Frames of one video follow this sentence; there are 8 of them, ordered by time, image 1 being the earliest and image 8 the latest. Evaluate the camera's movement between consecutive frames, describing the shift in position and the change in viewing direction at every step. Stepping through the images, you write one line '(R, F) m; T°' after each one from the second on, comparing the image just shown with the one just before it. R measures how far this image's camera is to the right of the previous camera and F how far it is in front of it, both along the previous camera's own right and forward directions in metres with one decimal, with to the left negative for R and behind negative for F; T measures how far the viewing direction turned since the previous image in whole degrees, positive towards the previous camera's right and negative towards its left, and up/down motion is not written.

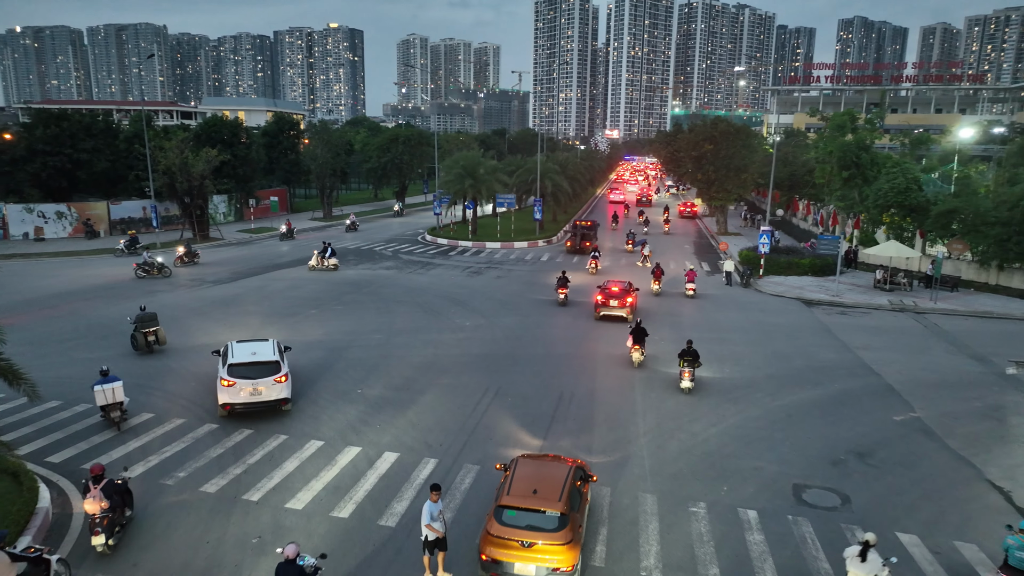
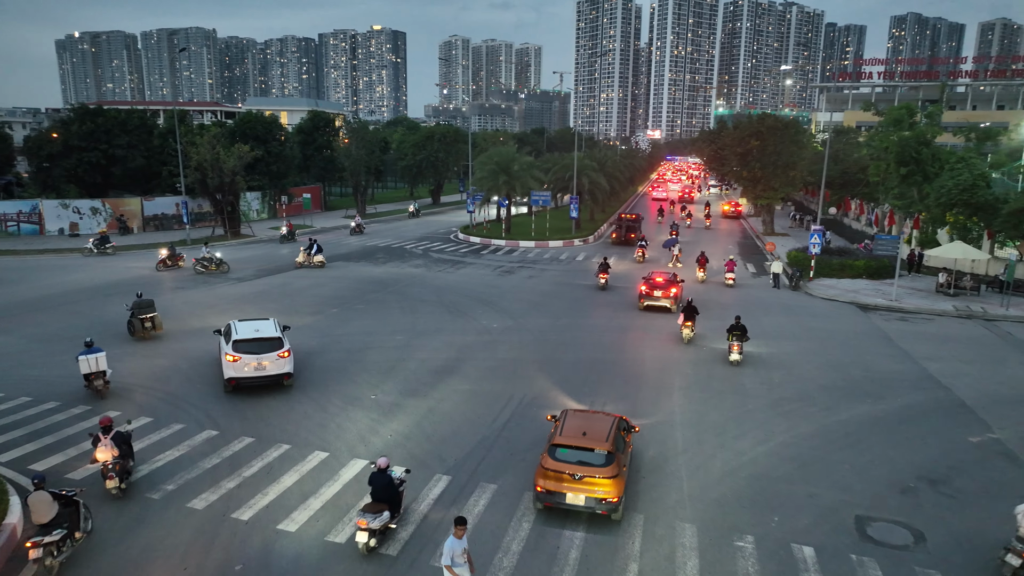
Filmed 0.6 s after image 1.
(+0.3, +1.3) m; -3°
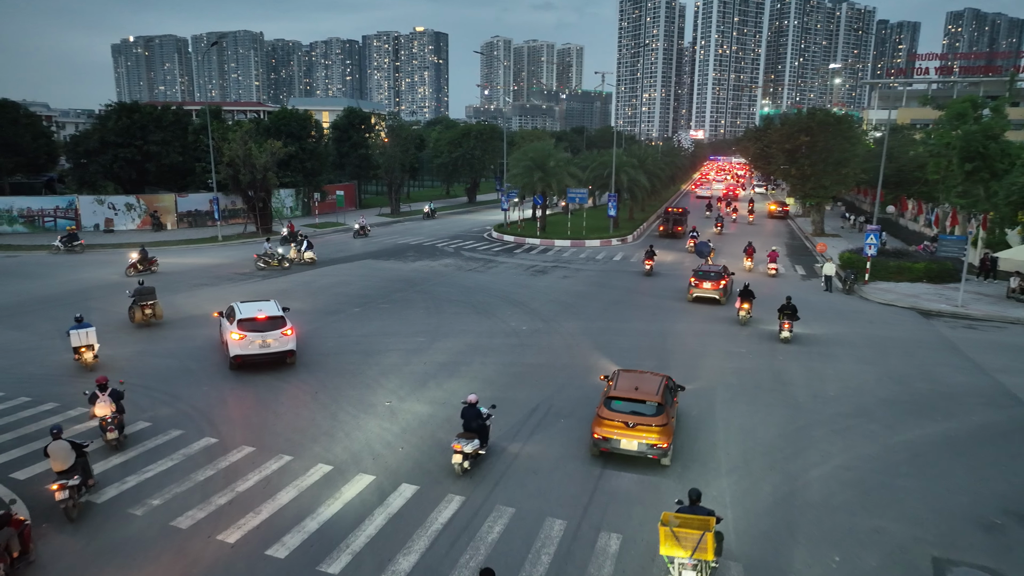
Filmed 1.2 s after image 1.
(+0.2, +1.2) m; -3°
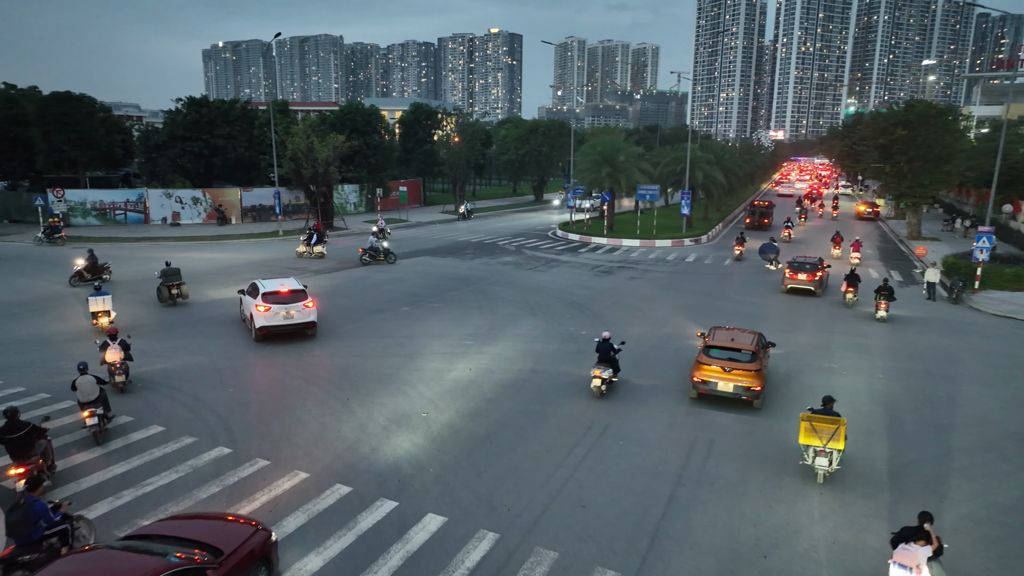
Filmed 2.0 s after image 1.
(+0.3, +1.7) m; -6°
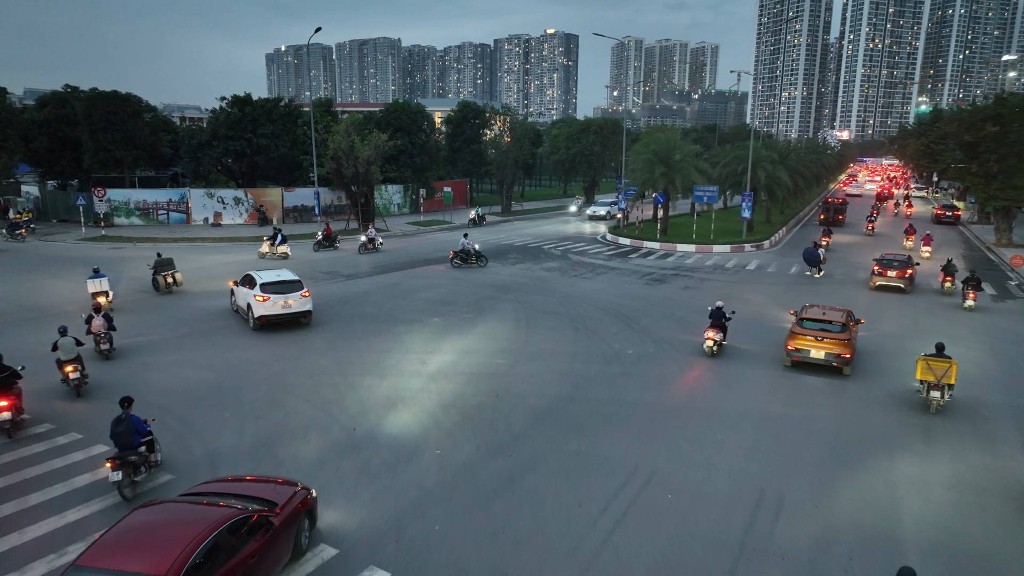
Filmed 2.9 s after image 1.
(+0.3, +1.8) m; -4°
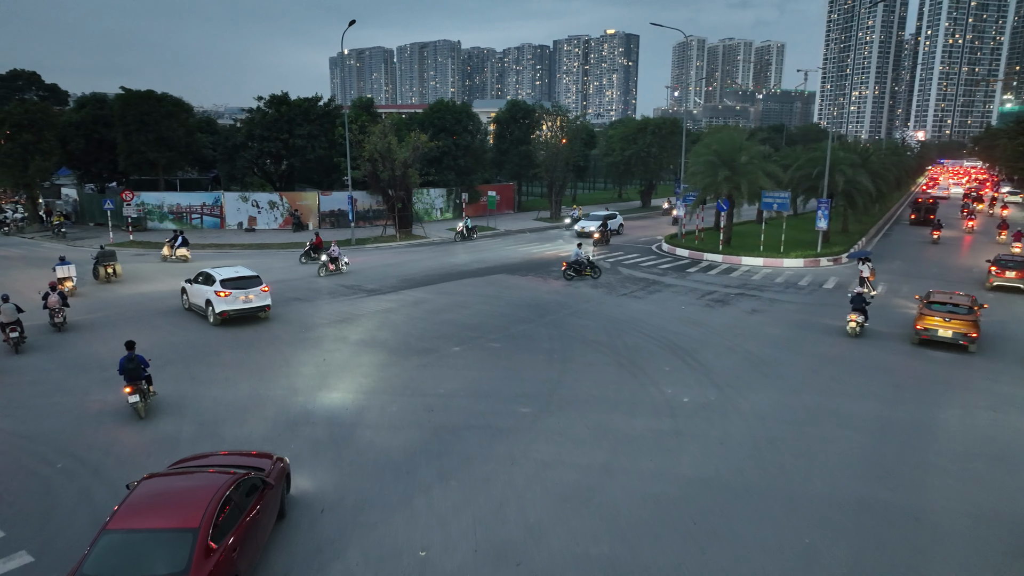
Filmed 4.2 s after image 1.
(+0.5, +2.7) m; -5°
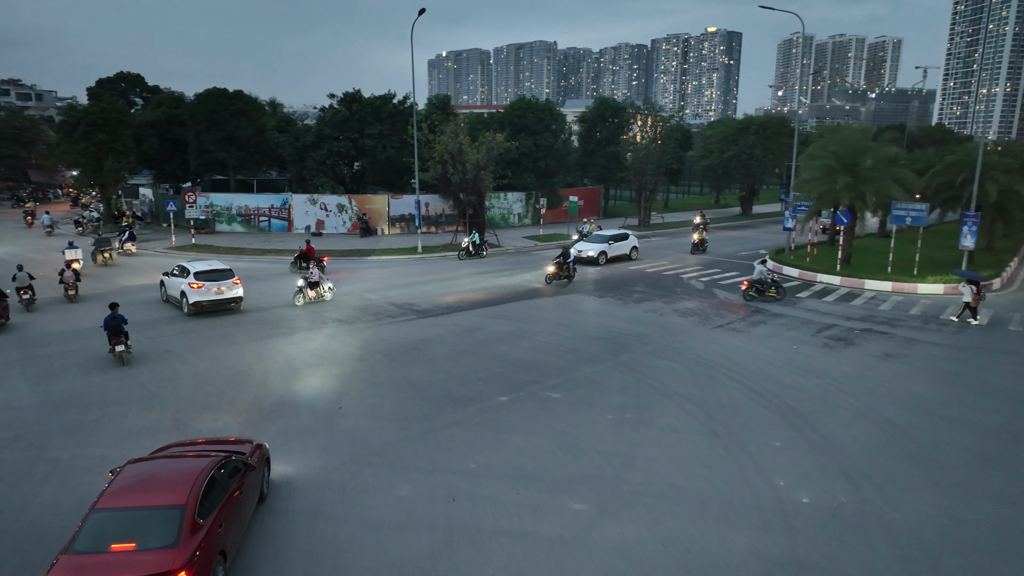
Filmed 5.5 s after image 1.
(+0.5, +3.2) m; -7°
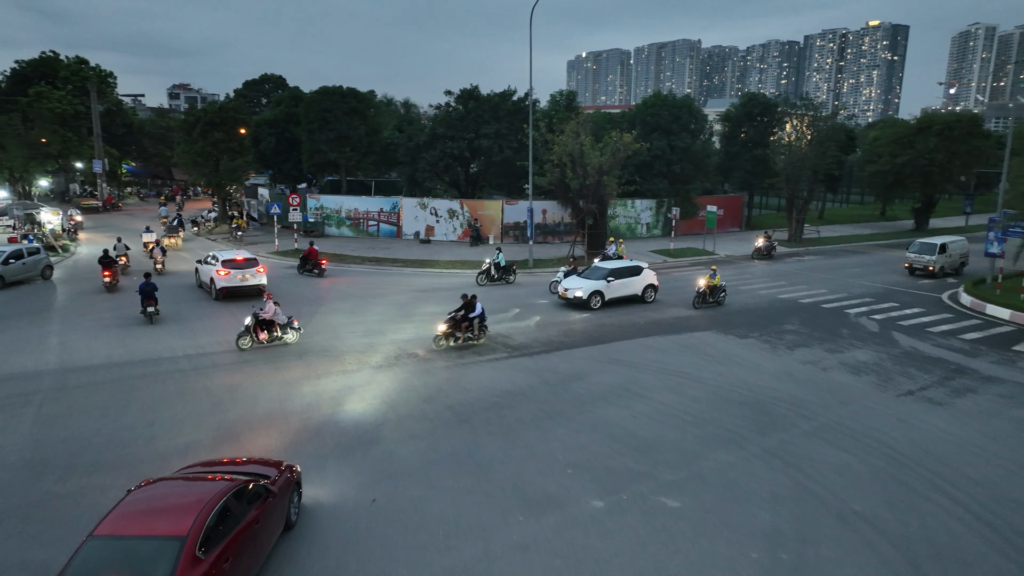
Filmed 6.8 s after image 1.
(+0.3, +3.6) m; -11°
